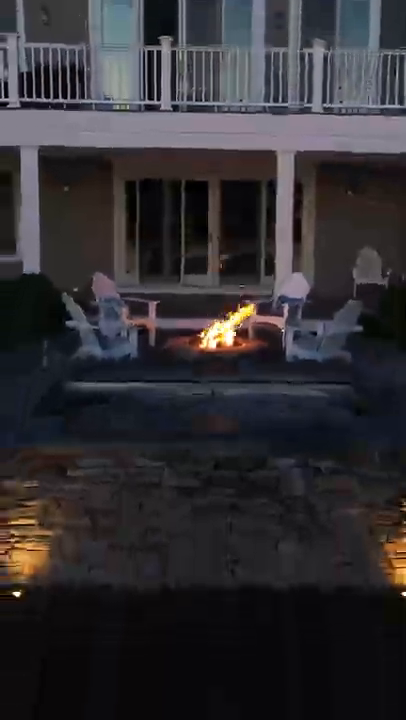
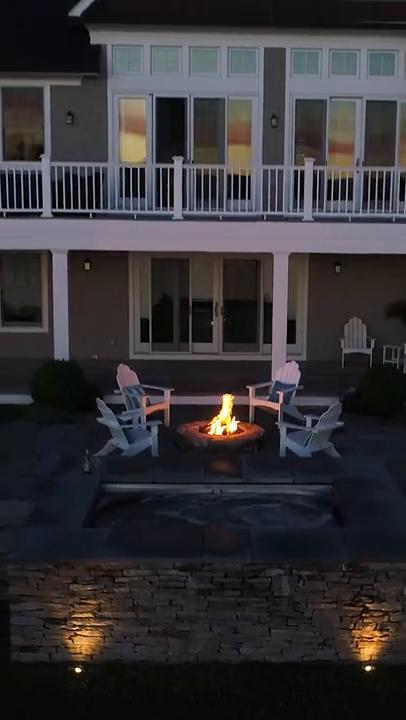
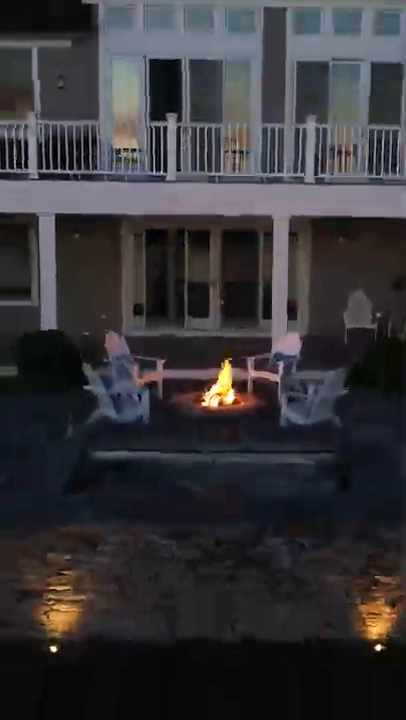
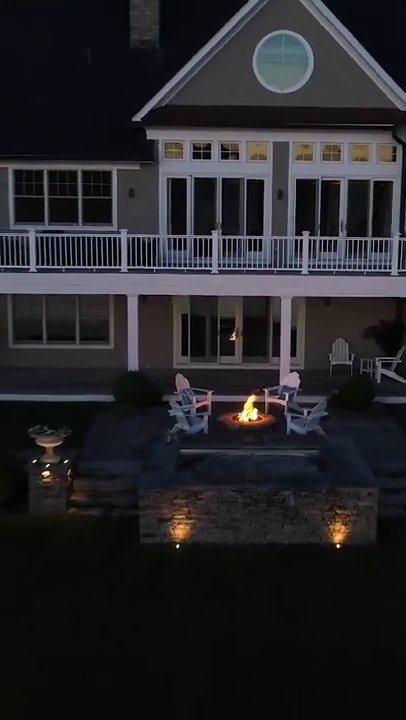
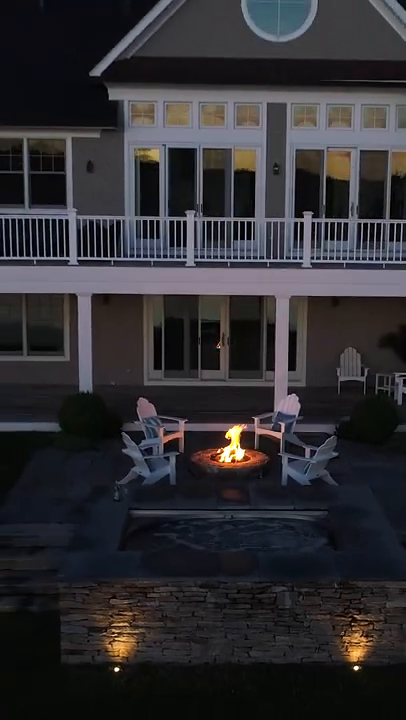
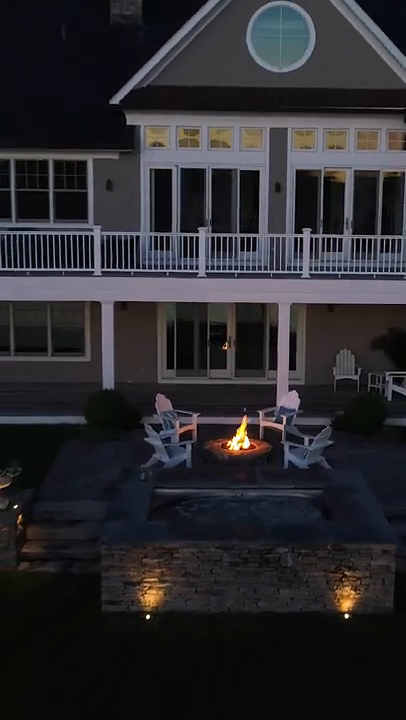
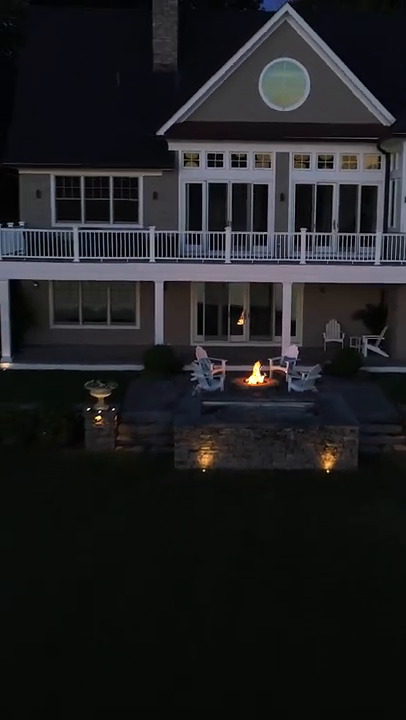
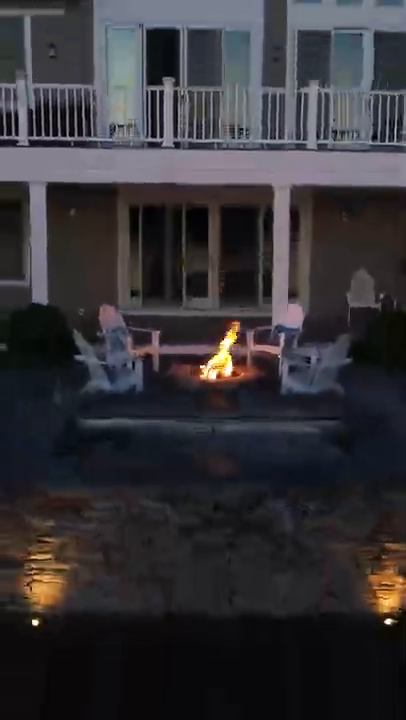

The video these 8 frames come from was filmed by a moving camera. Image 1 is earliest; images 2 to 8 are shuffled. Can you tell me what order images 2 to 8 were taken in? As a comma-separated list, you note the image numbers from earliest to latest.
8, 3, 2, 5, 6, 4, 7
